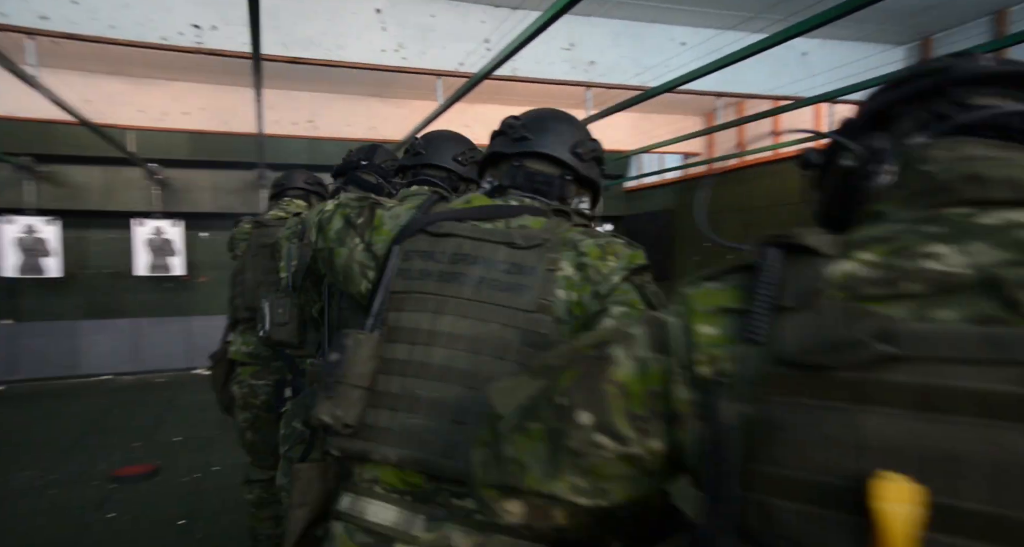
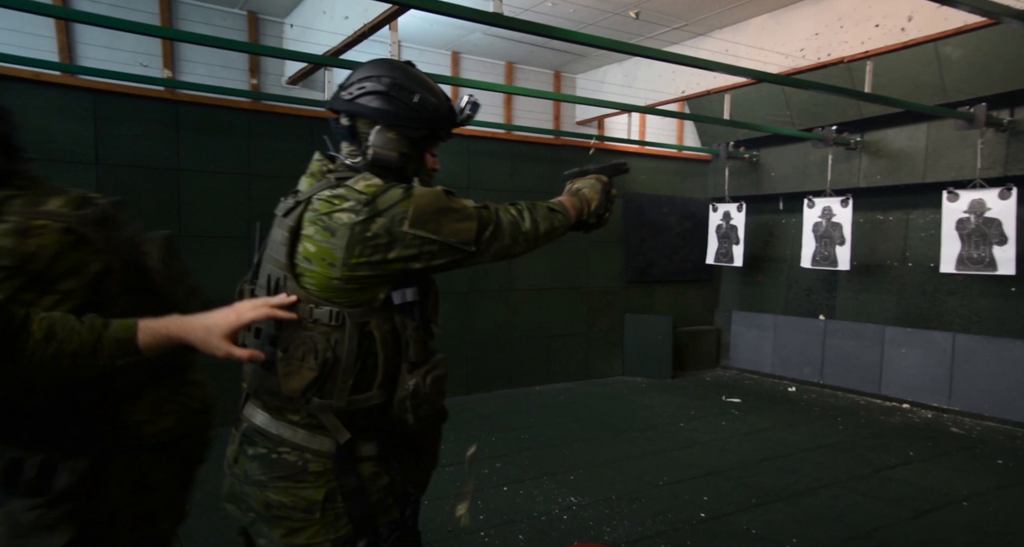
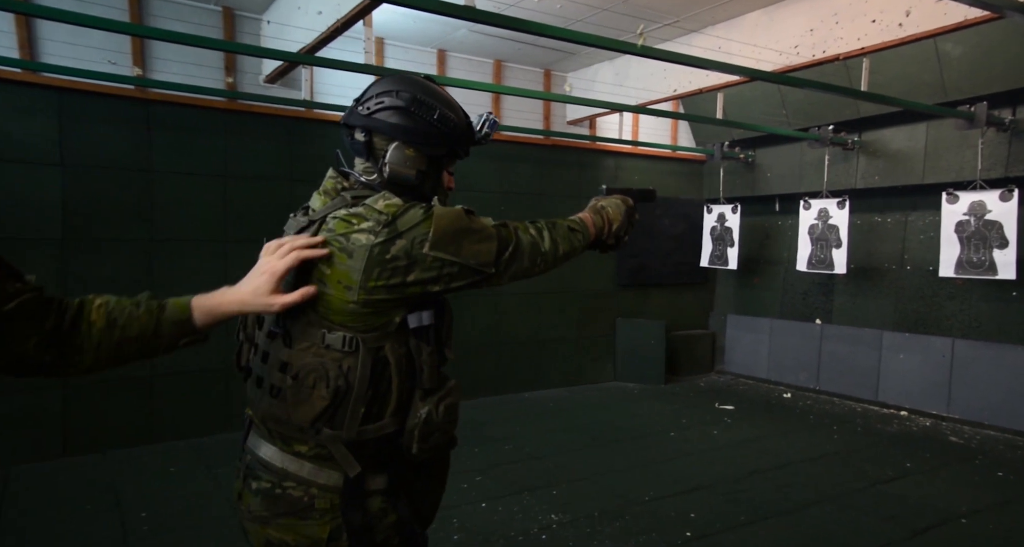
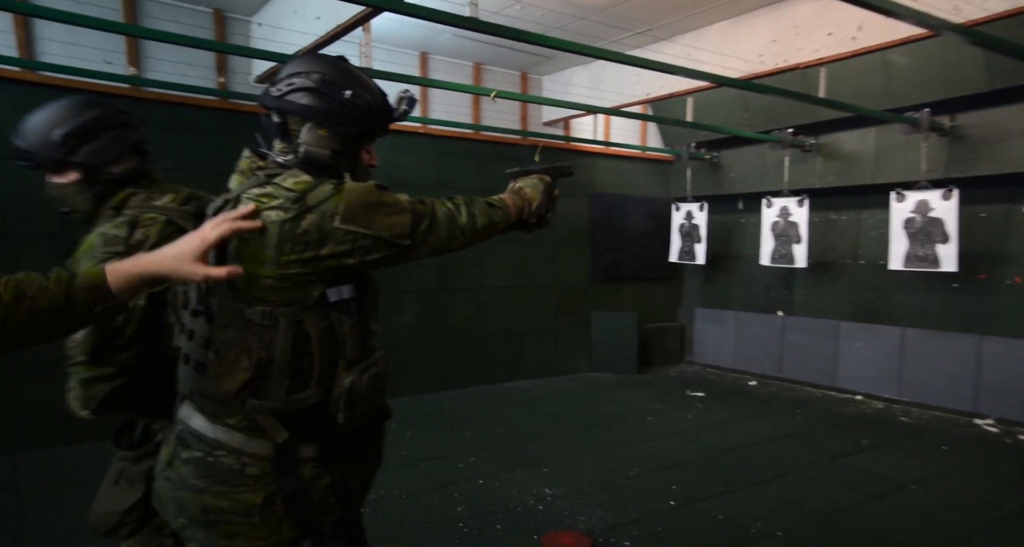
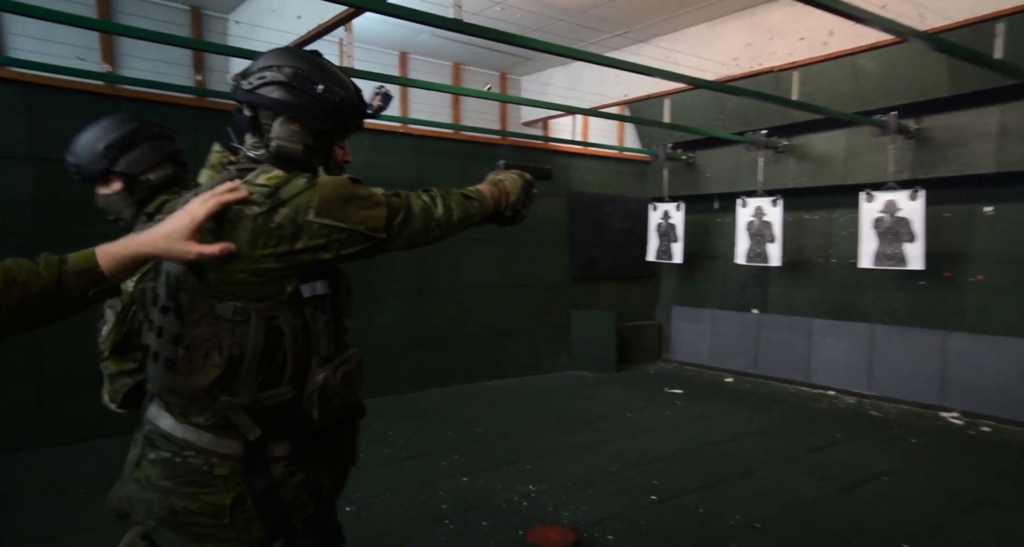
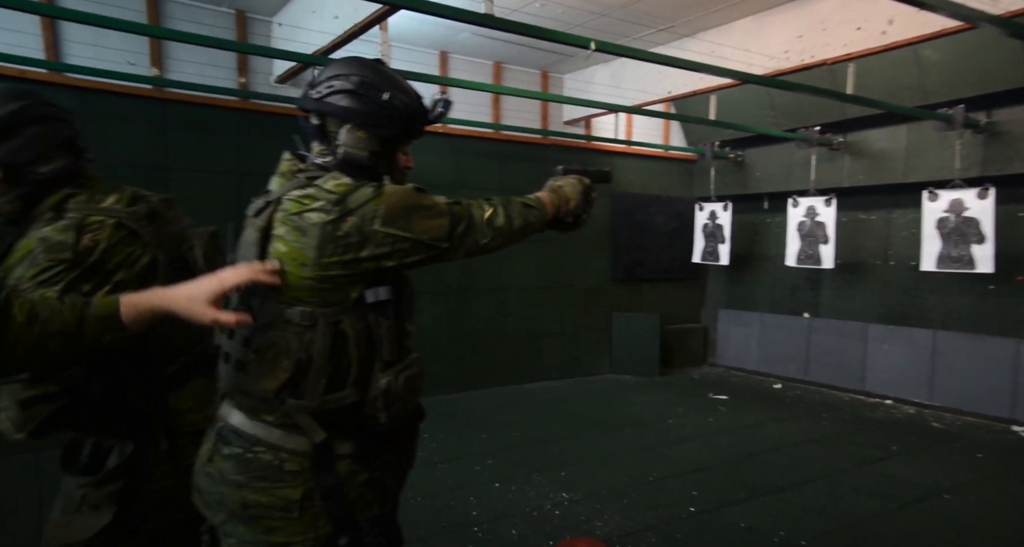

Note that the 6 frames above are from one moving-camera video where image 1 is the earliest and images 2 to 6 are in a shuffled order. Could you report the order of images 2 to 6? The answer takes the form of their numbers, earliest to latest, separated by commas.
5, 4, 6, 2, 3
